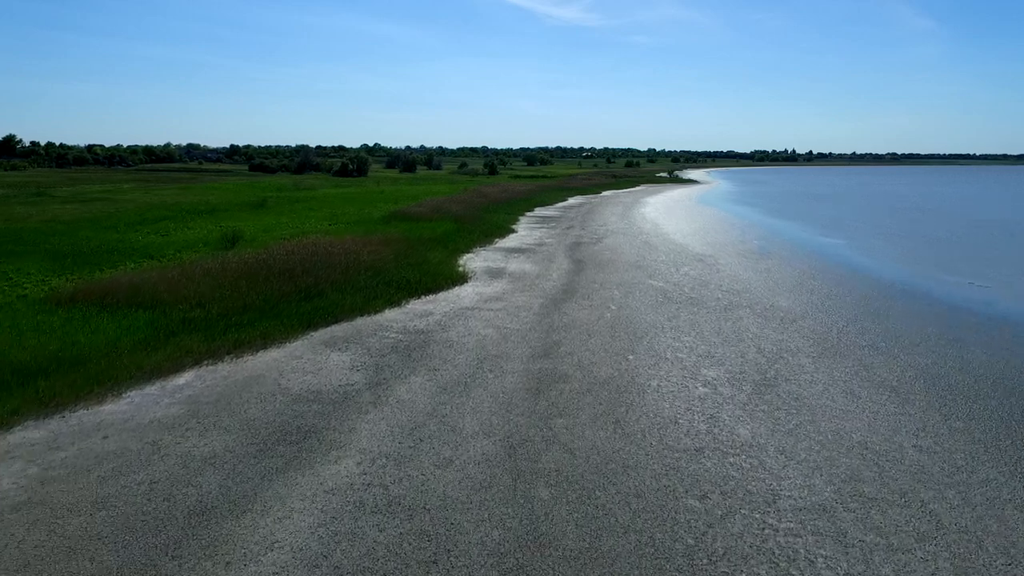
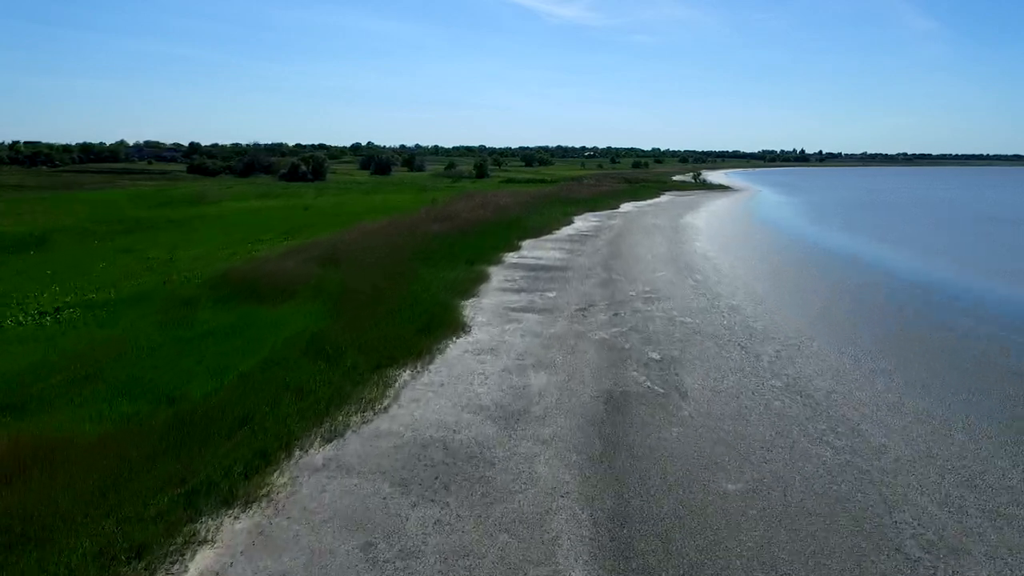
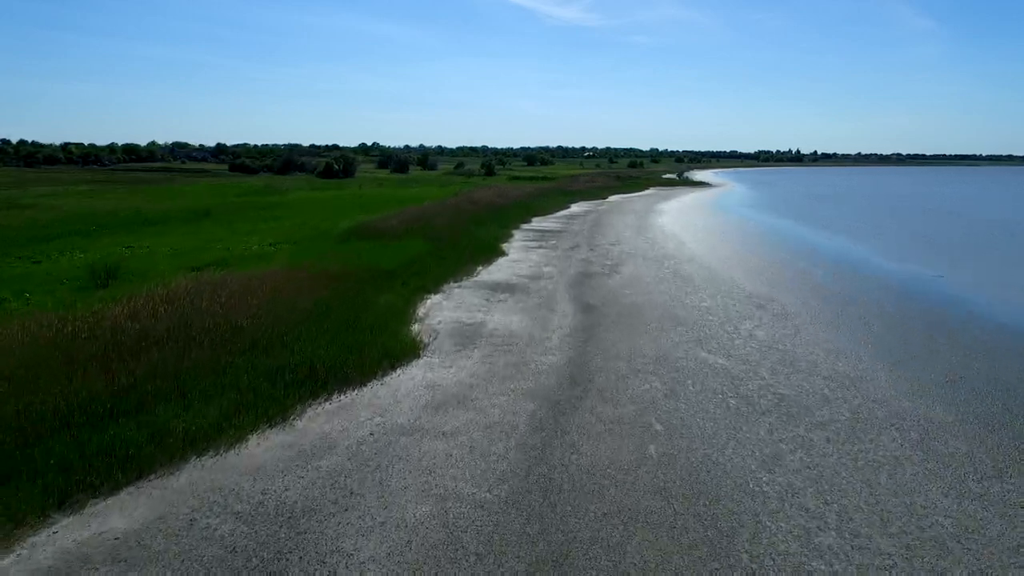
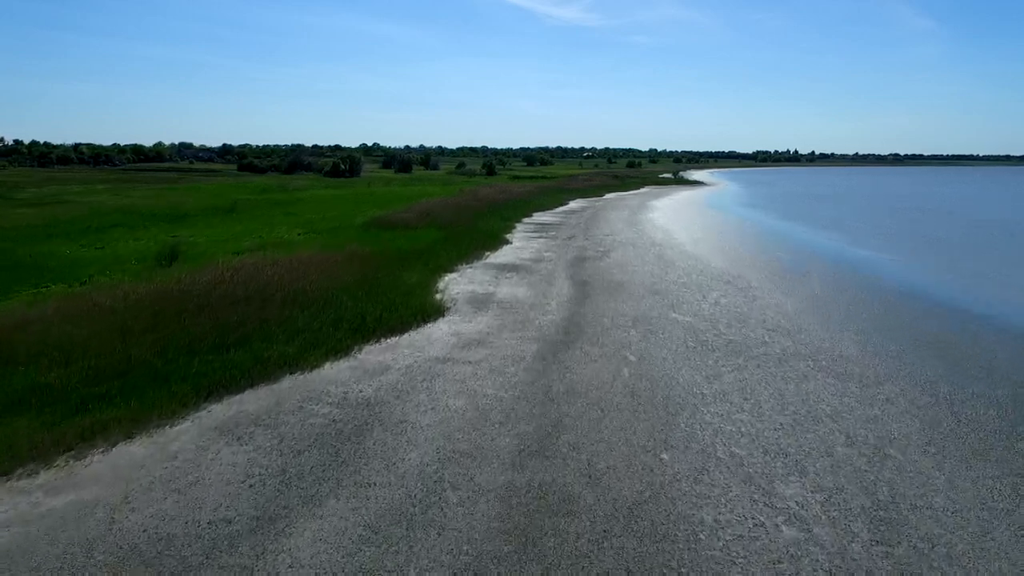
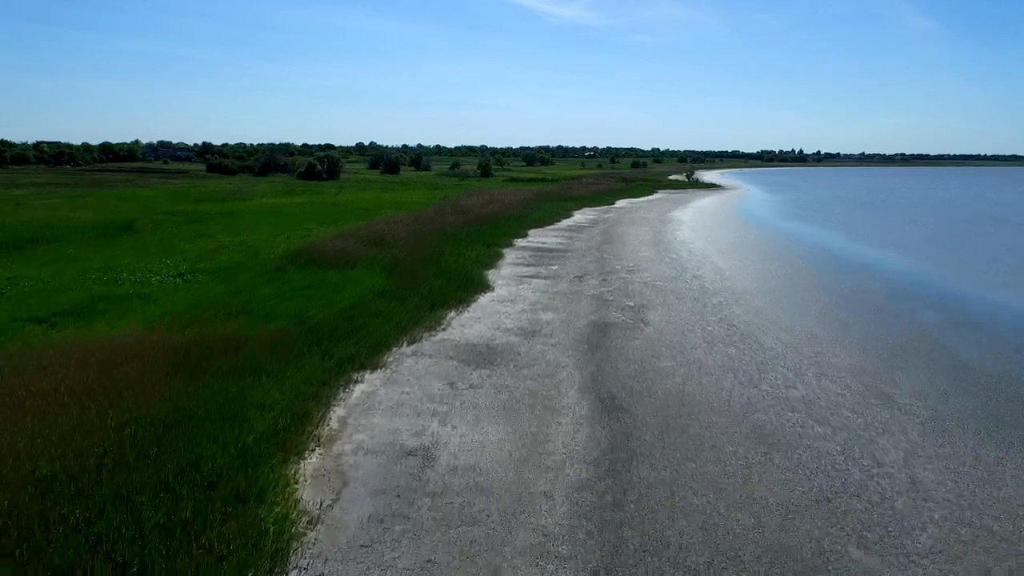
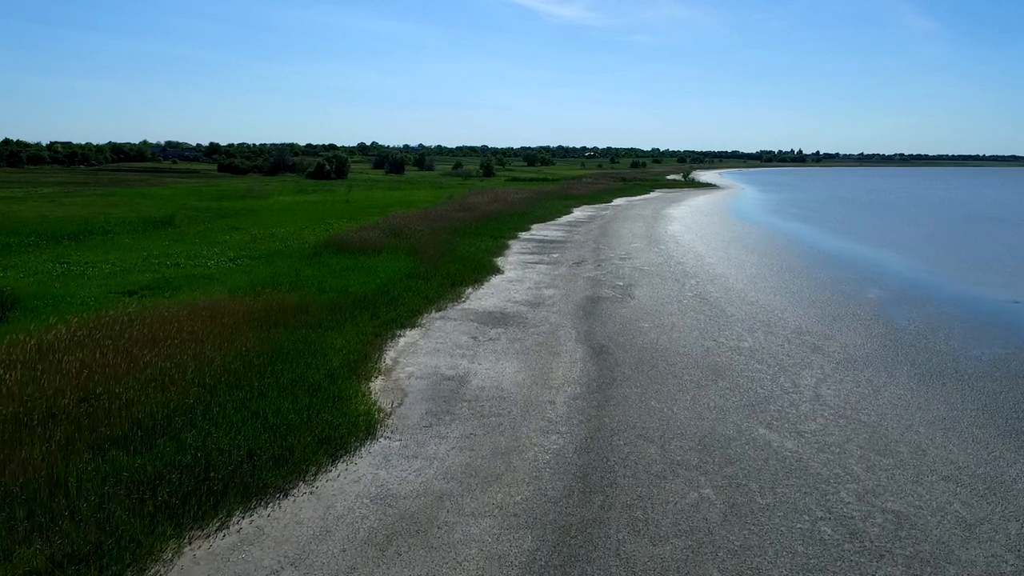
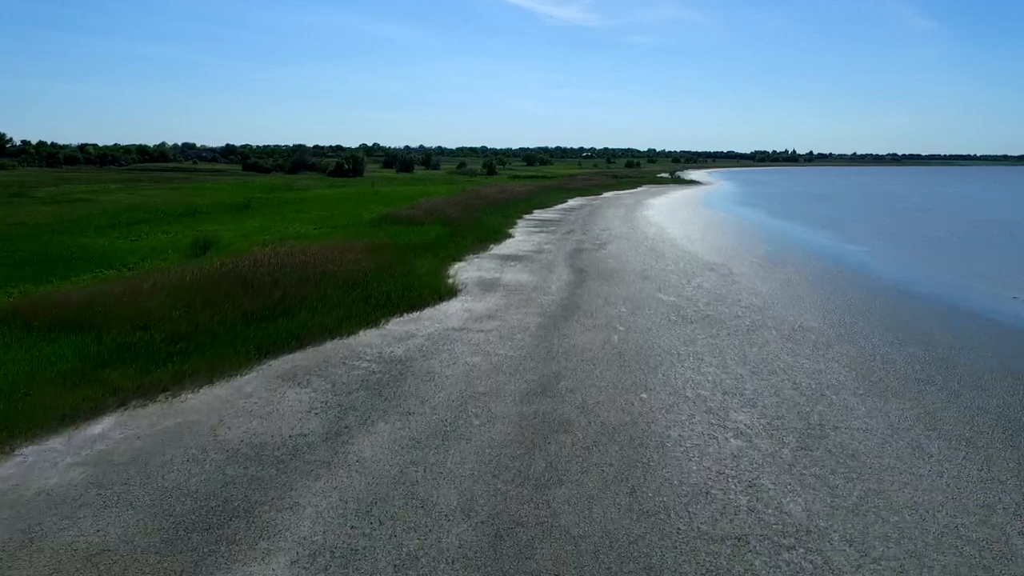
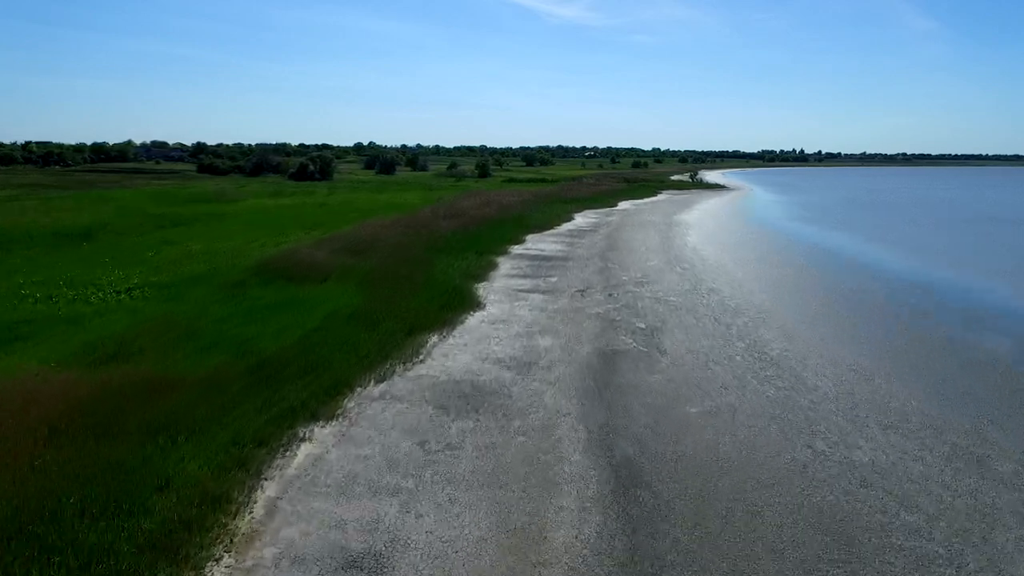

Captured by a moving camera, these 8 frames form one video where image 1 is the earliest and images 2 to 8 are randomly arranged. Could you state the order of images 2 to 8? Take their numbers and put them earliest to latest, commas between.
7, 4, 3, 6, 5, 8, 2
